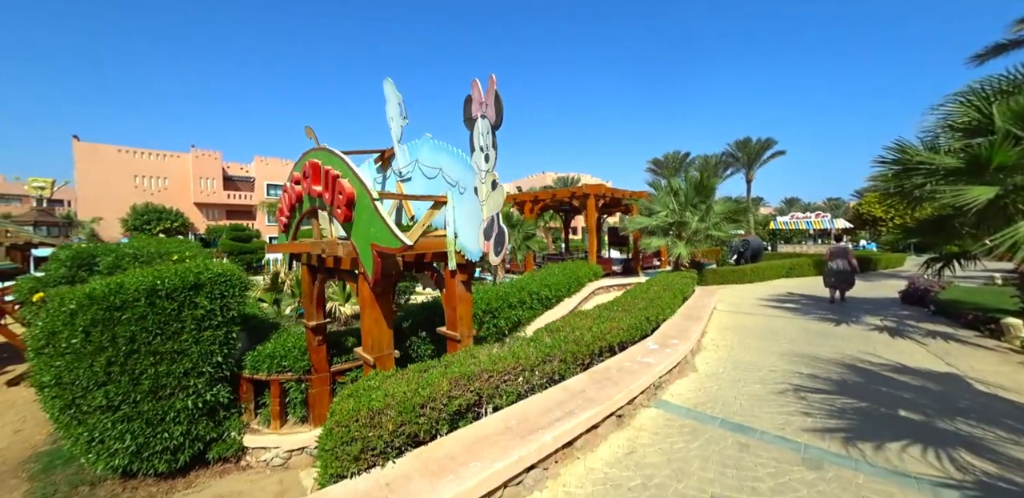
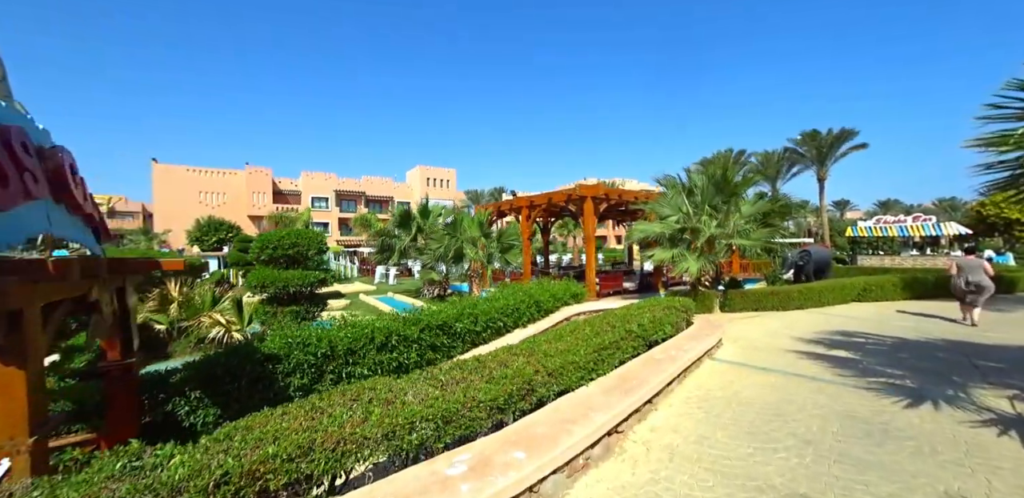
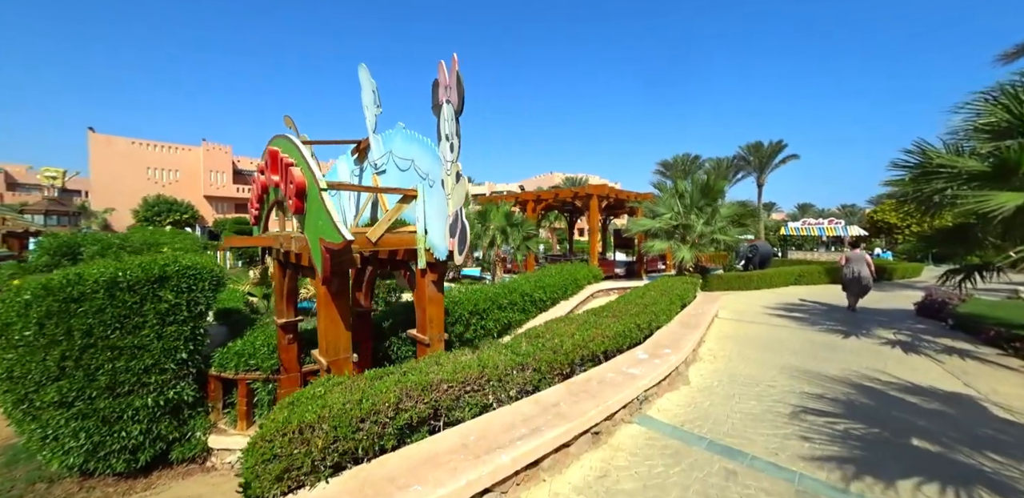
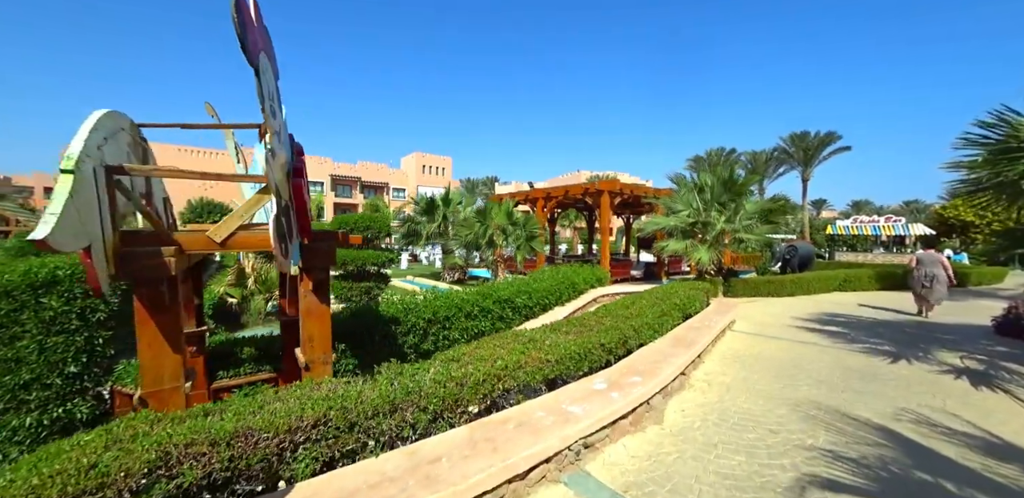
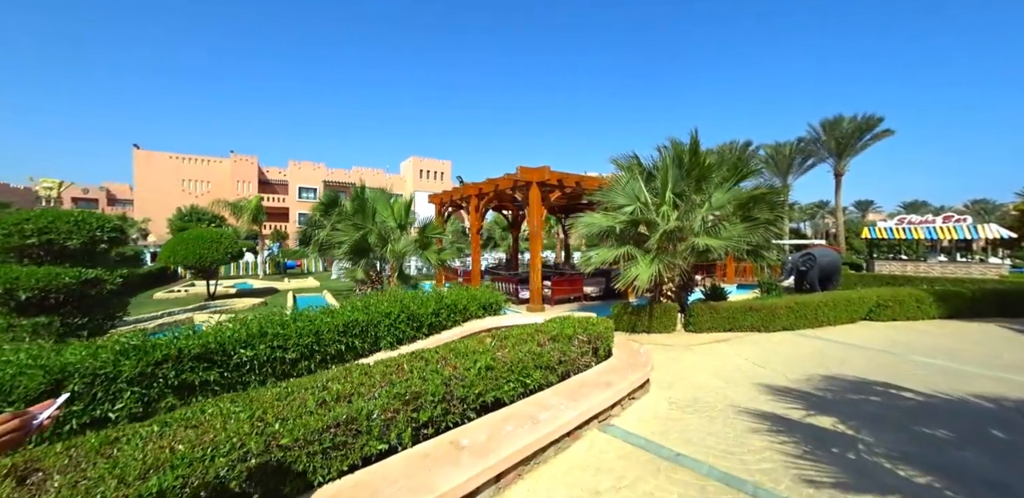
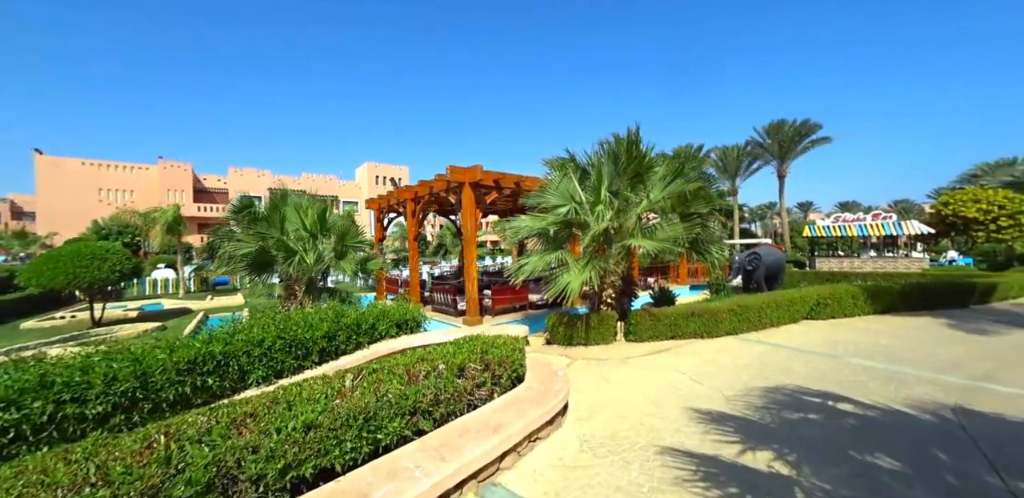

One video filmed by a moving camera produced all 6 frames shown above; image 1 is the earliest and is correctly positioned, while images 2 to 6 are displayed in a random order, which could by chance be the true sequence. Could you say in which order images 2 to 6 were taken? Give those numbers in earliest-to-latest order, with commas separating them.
3, 4, 2, 5, 6
